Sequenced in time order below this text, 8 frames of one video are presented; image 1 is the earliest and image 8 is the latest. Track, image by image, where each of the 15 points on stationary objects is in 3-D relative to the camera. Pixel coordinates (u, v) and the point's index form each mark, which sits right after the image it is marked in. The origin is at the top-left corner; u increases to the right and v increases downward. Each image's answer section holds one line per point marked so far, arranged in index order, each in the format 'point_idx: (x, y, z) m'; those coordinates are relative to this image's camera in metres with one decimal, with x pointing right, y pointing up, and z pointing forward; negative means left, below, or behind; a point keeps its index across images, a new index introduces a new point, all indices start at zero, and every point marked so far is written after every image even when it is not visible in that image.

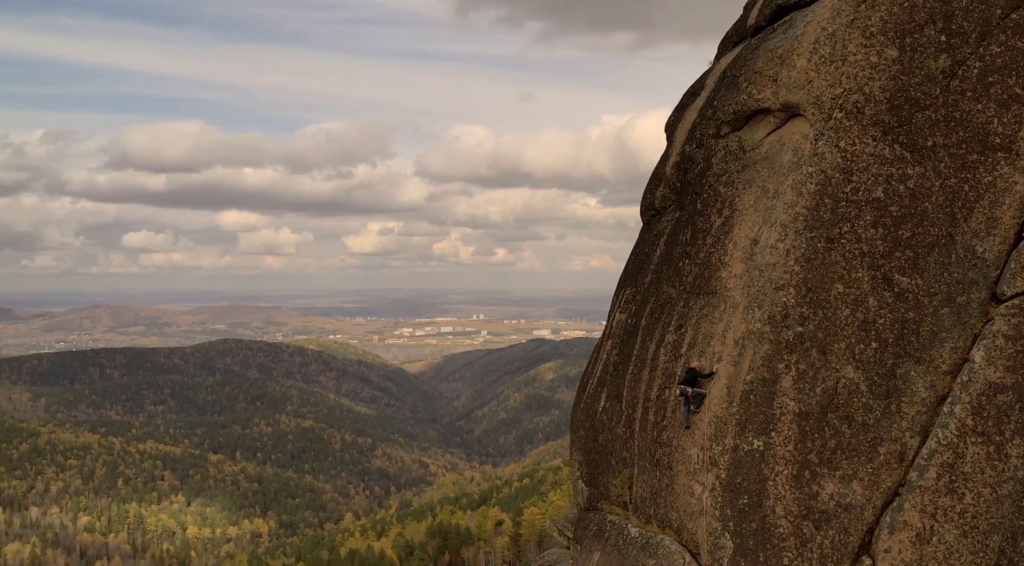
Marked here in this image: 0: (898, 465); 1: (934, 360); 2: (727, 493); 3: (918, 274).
0: (+7.1, -3.3, +18.8) m
1: (+7.9, -1.4, +19.1) m
2: (+4.1, -4.1, +19.9) m
3: (+7.8, +0.2, +19.6) m
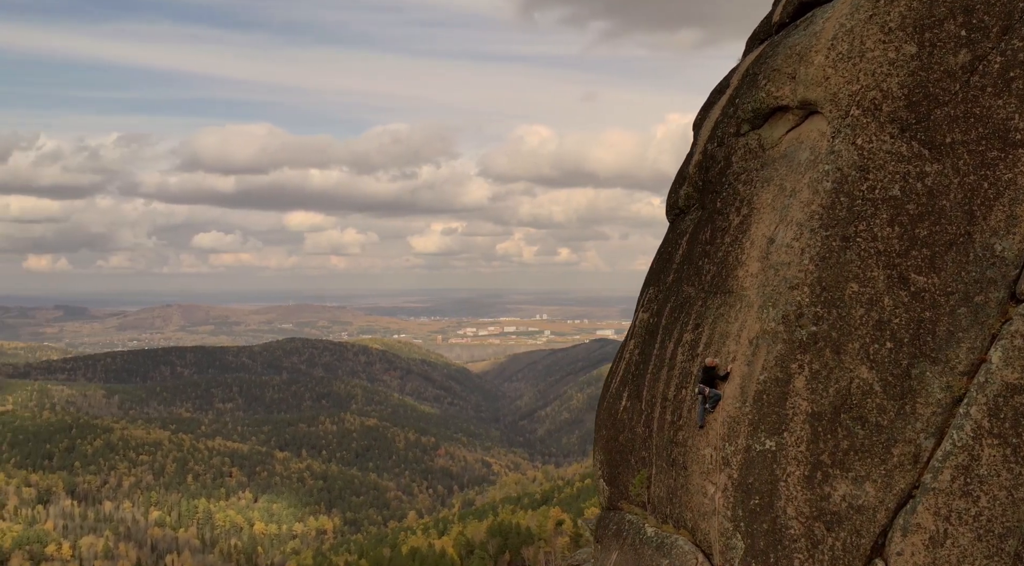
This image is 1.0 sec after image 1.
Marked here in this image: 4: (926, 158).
0: (+7.2, -3.3, +18.5) m
1: (+8.0, -1.4, +18.8) m
2: (+4.3, -4.1, +19.8) m
3: (+8.0, +0.2, +19.3) m
4: (+8.0, +2.4, +19.8) m
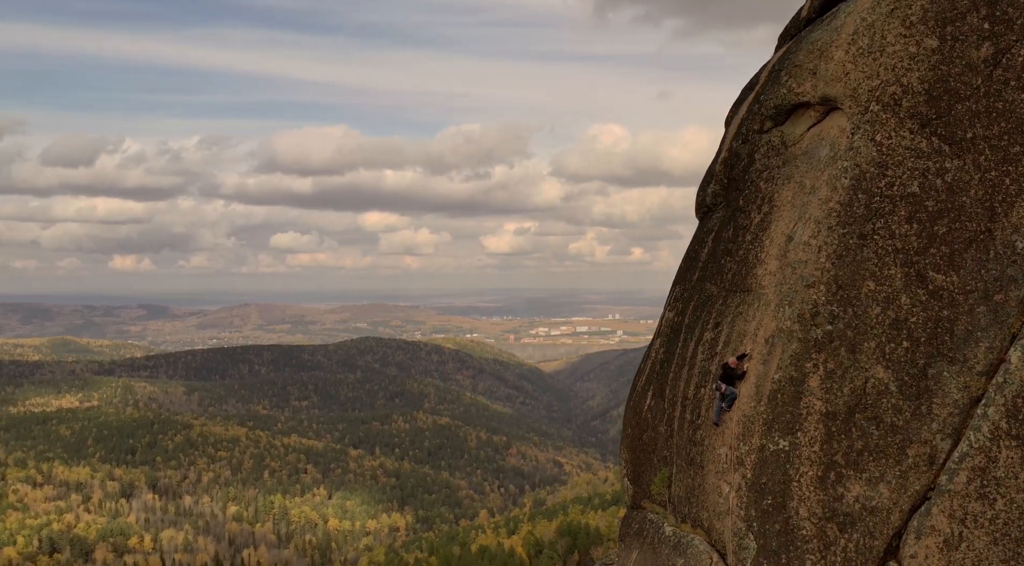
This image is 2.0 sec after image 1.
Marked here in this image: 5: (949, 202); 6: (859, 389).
0: (+7.4, -3.3, +18.2) m
1: (+8.2, -1.4, +18.4) m
2: (+4.6, -4.0, +19.6) m
3: (+8.2, +0.2, +18.9) m
4: (+8.3, +2.5, +19.4) m
5: (+8.2, +1.5, +19.2) m
6: (+6.4, -2.0, +18.9) m
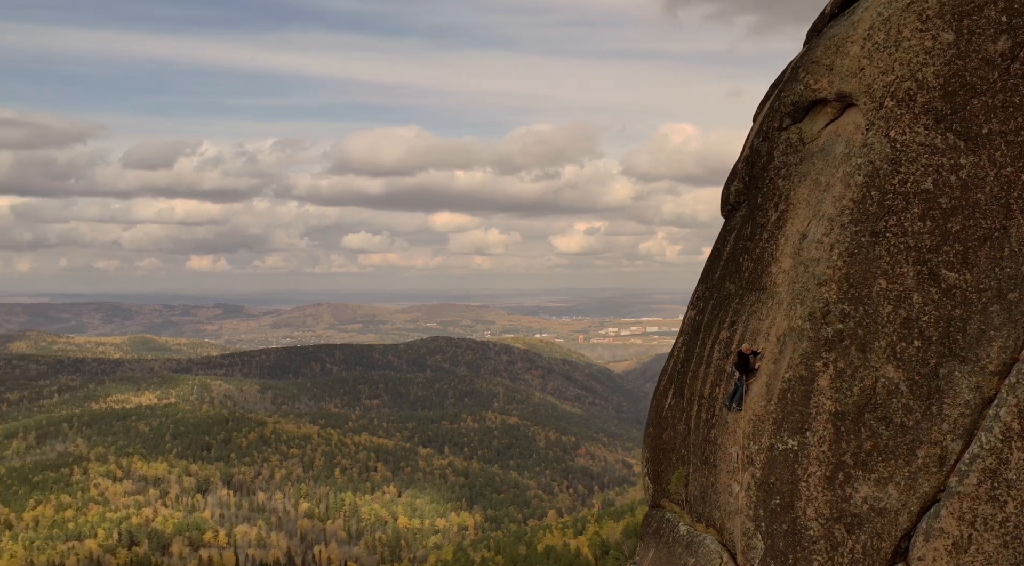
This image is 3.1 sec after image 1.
0: (+7.4, -3.3, +17.9) m
1: (+8.2, -1.4, +18.0) m
2: (+4.7, -4.0, +19.5) m
3: (+8.3, +0.3, +18.5) m
4: (+8.4, +2.5, +19.1) m
5: (+8.3, +1.6, +18.9) m
6: (+6.5, -1.9, +18.7) m
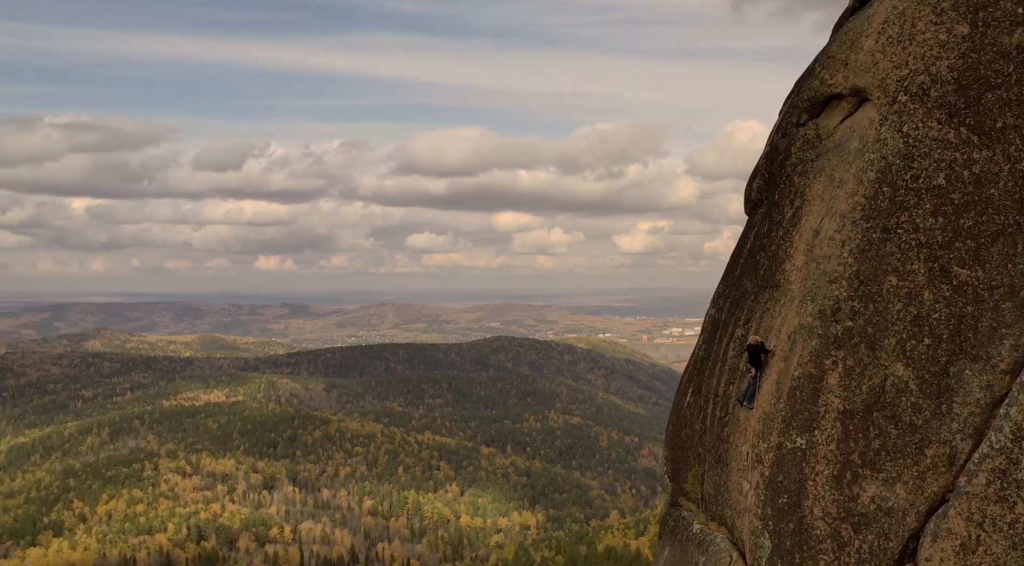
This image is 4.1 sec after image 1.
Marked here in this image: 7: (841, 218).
0: (+7.5, -3.2, +17.6) m
1: (+8.3, -1.3, +17.7) m
2: (+4.8, -3.9, +19.3) m
3: (+8.3, +0.3, +18.2) m
4: (+8.5, +2.5, +18.8) m
5: (+8.4, +1.6, +18.5) m
6: (+6.6, -1.9, +18.4) m
7: (+6.4, +1.3, +19.9) m
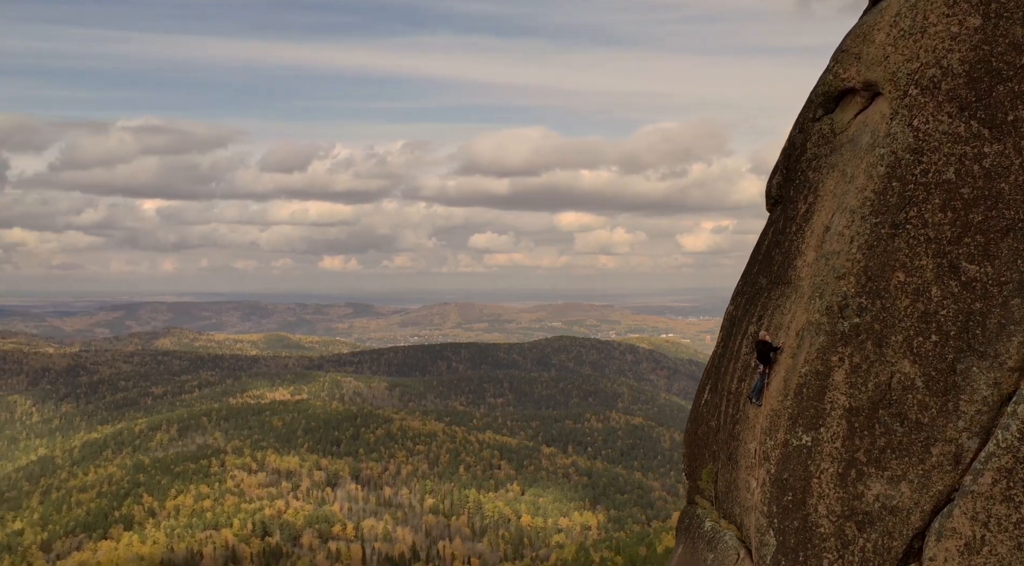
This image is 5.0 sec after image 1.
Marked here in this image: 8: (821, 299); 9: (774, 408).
0: (+7.4, -3.1, +17.4) m
1: (+8.3, -1.2, +17.4) m
2: (+4.9, -3.9, +19.2) m
3: (+8.3, +0.4, +17.9) m
4: (+8.5, +2.6, +18.4) m
5: (+8.4, +1.7, +18.2) m
6: (+6.6, -1.8, +18.2) m
7: (+6.5, +1.3, +19.7) m
8: (+5.9, -0.3, +19.5) m
9: (+5.0, -2.4, +19.7) m
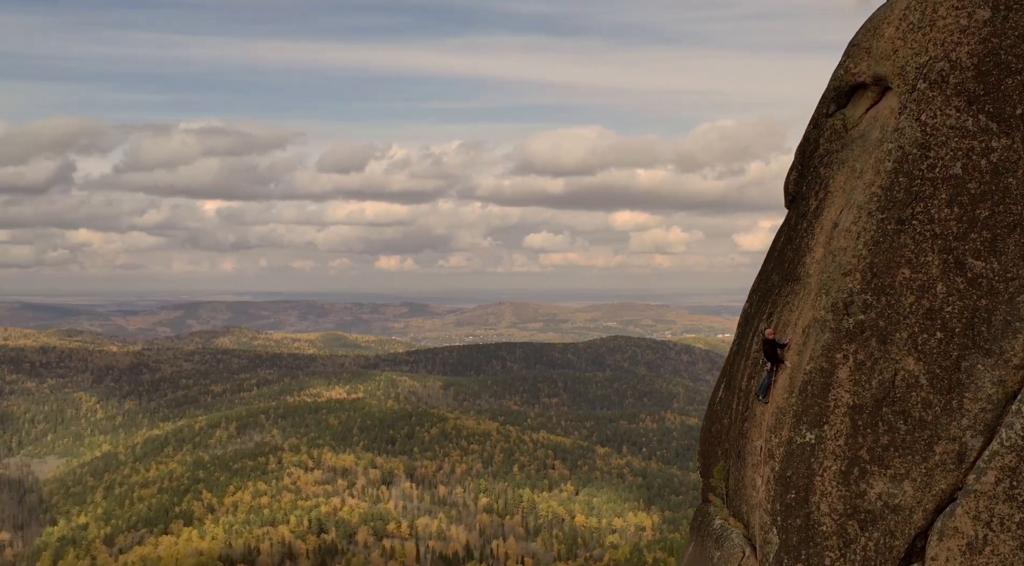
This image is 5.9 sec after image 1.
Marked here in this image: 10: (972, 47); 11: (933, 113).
0: (+7.4, -3.1, +17.1) m
1: (+8.2, -1.2, +17.1) m
2: (+5.0, -3.8, +19.1) m
3: (+8.3, +0.5, +17.6) m
4: (+8.5, +2.7, +18.2) m
5: (+8.5, +1.7, +18.0) m
6: (+6.6, -1.7, +18.0) m
7: (+6.6, +1.4, +19.5) m
8: (+6.0, -0.2, +19.4) m
9: (+5.1, -2.4, +19.6) m
10: (+8.4, +4.3, +18.7) m
11: (+7.8, +3.1, +18.9) m
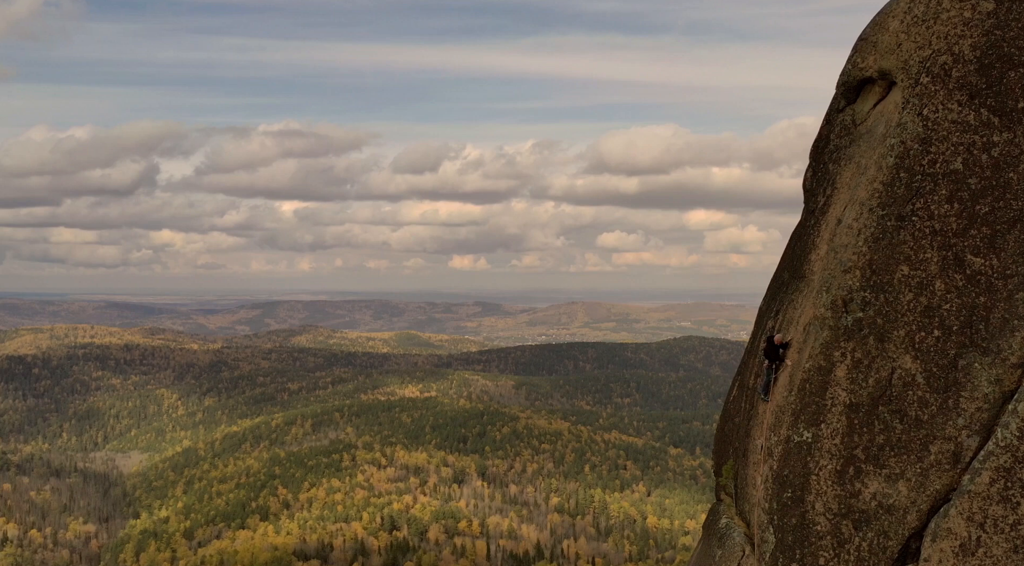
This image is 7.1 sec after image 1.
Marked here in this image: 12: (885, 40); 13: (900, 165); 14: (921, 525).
0: (+7.2, -3.0, +16.8) m
1: (+8.0, -1.1, +16.8) m
2: (+4.9, -3.7, +18.9) m
3: (+8.2, +0.5, +17.3) m
4: (+8.4, +2.7, +17.8) m
5: (+8.3, +1.8, +17.6) m
6: (+6.5, -1.7, +17.8) m
7: (+6.5, +1.5, +19.3) m
8: (+5.9, -0.2, +19.2) m
9: (+5.1, -2.3, +19.5) m
10: (+8.3, +4.4, +18.4) m
11: (+7.7, +3.2, +18.5) m
12: (+7.3, +4.8, +20.1) m
13: (+7.1, +2.2, +18.7) m
14: (+6.8, -4.1, +17.0) m
